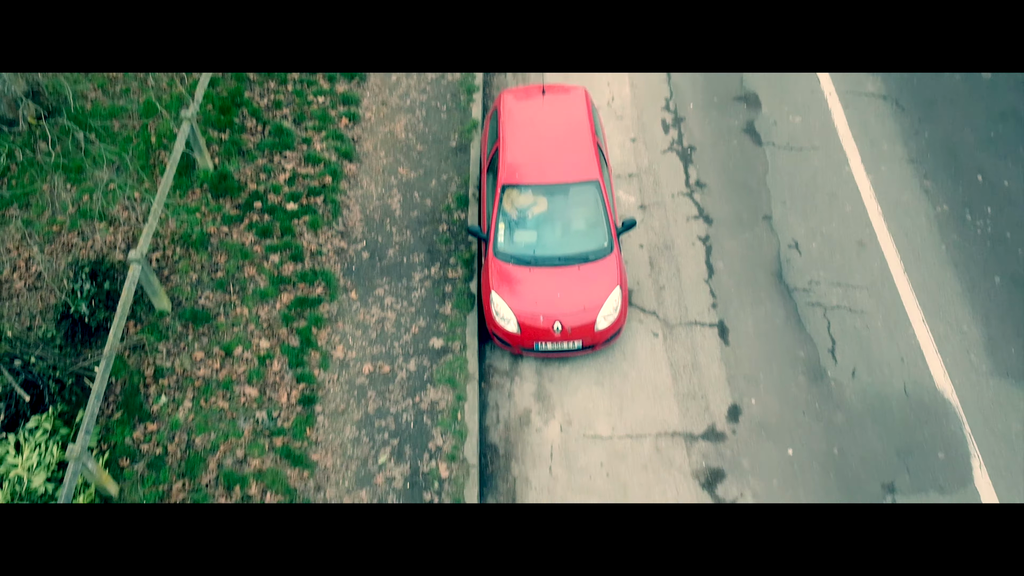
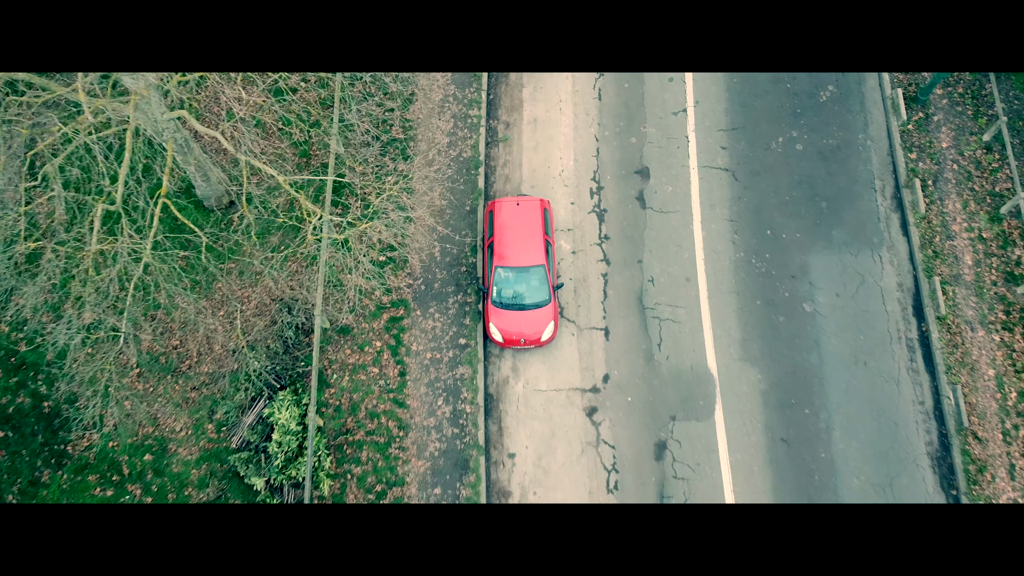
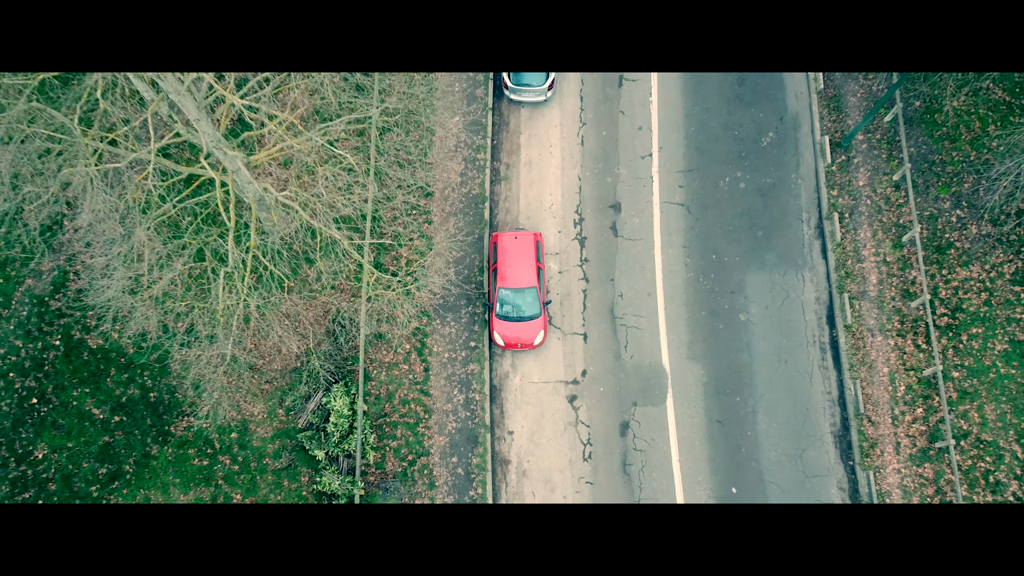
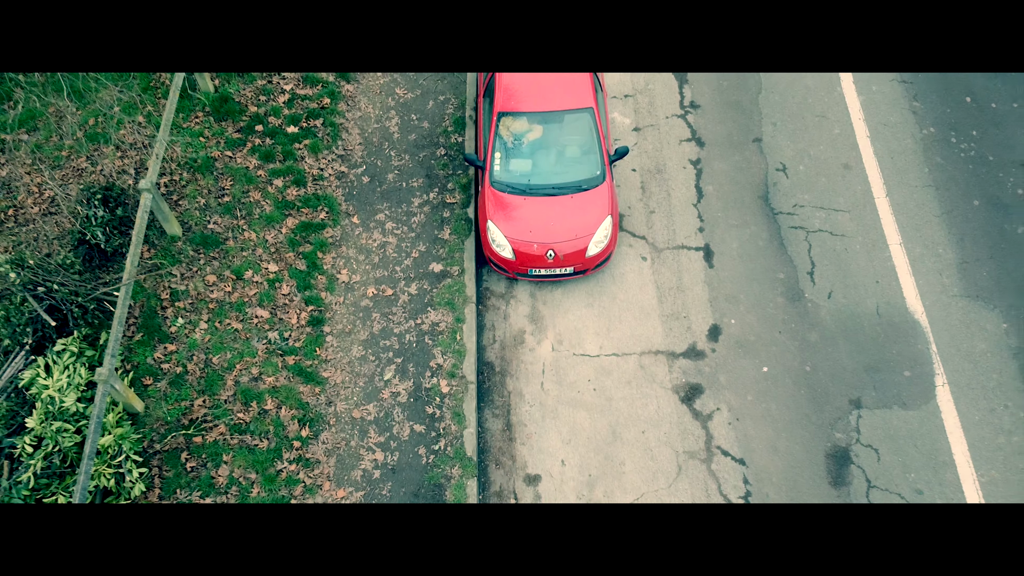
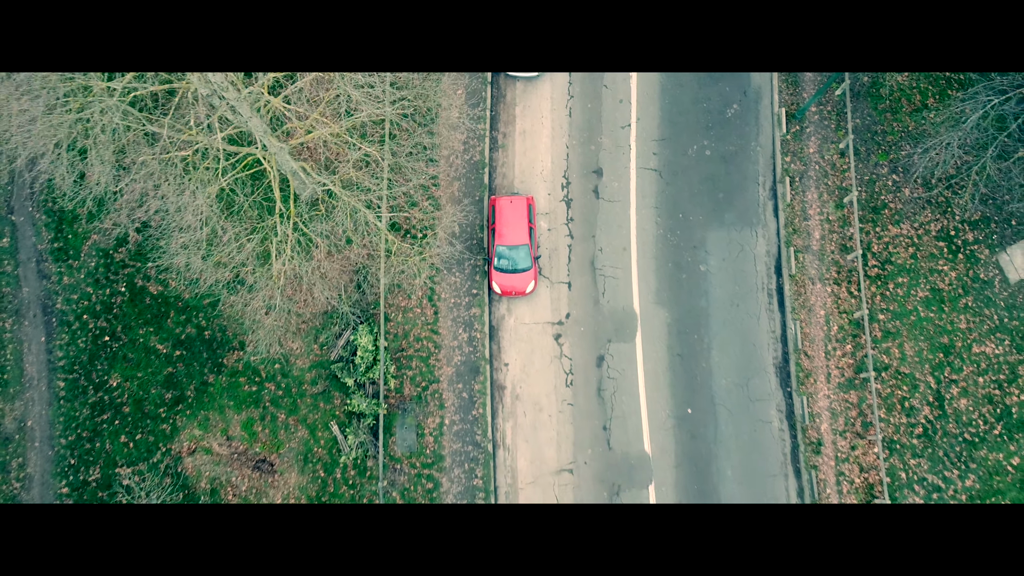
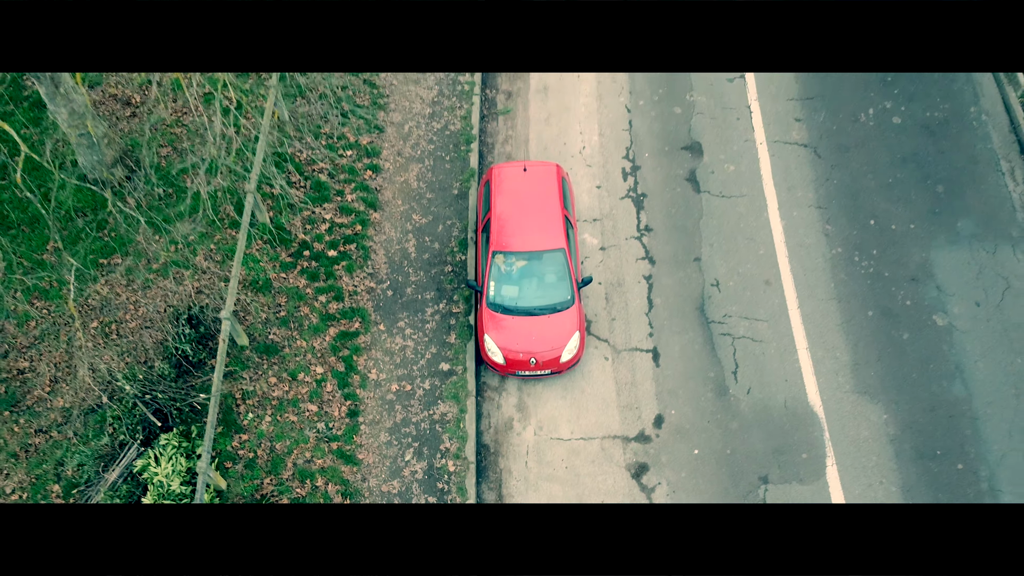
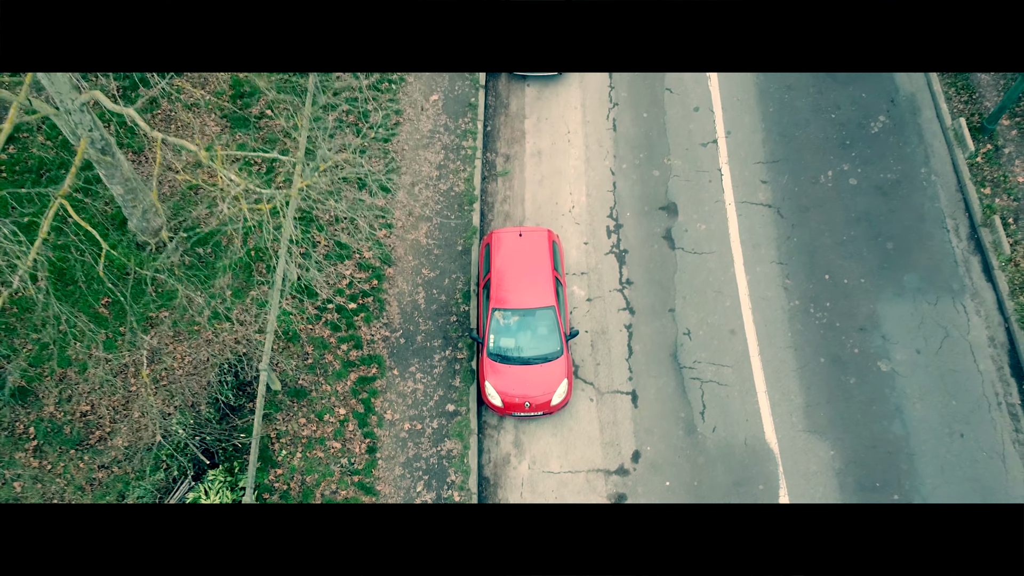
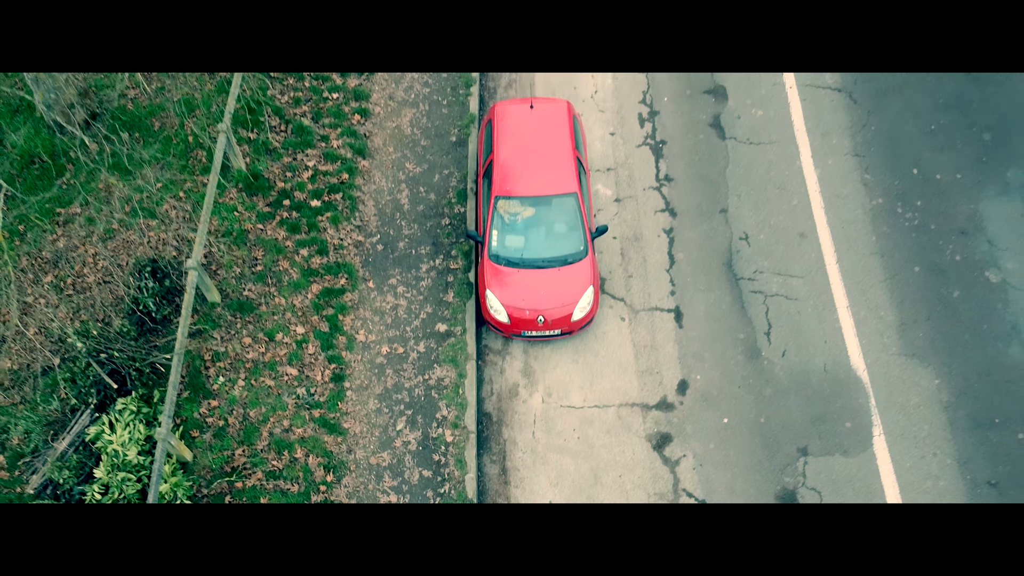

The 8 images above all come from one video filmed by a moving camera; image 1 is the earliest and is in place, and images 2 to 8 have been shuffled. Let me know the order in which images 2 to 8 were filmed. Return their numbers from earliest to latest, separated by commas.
4, 8, 6, 7, 2, 3, 5
